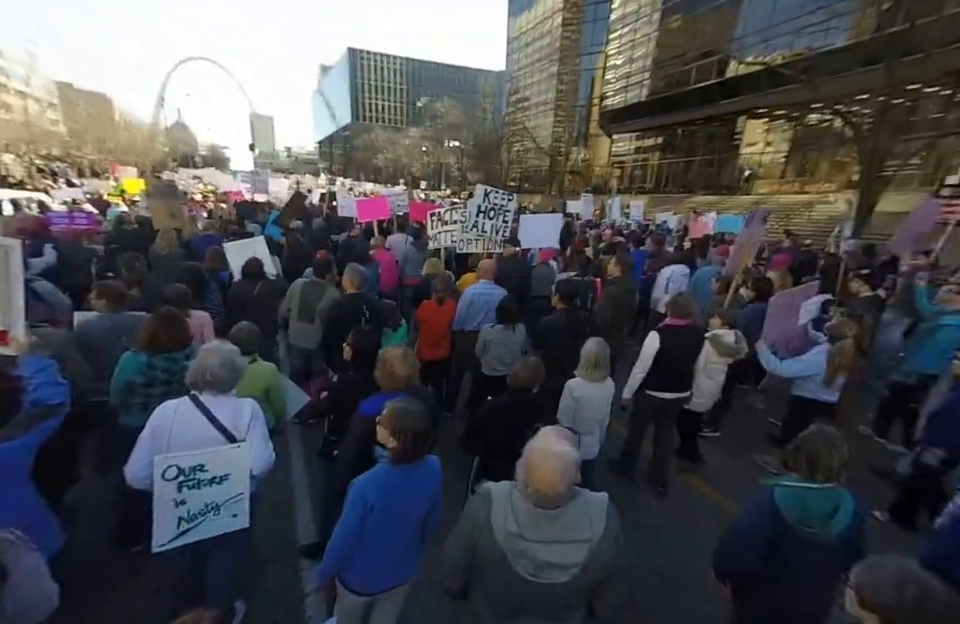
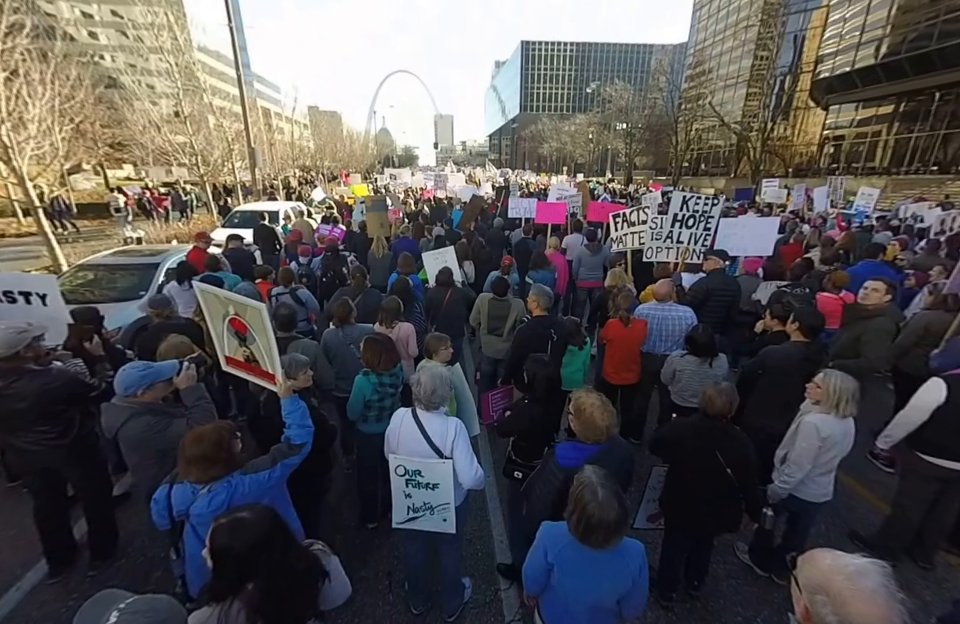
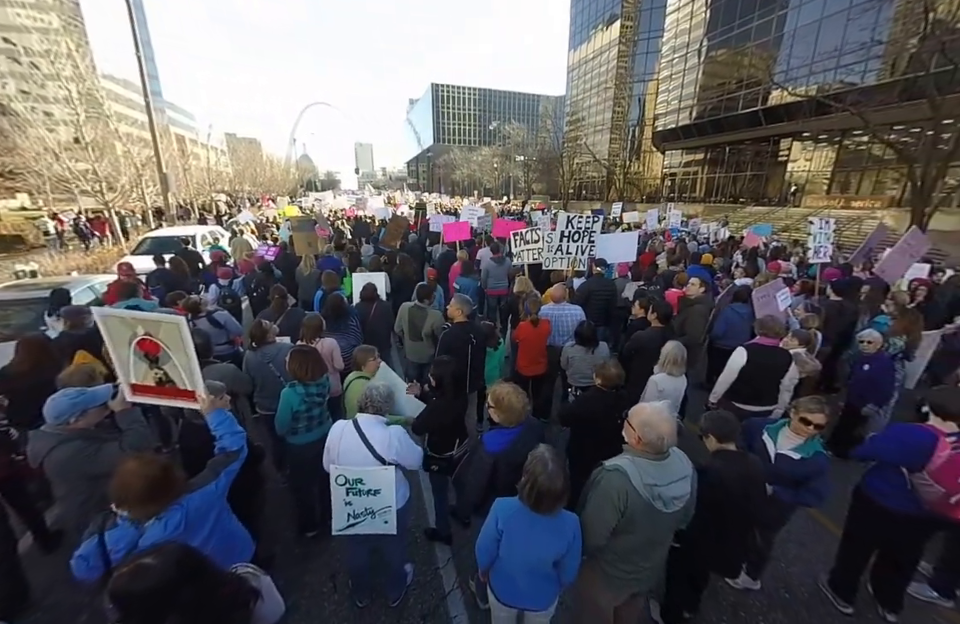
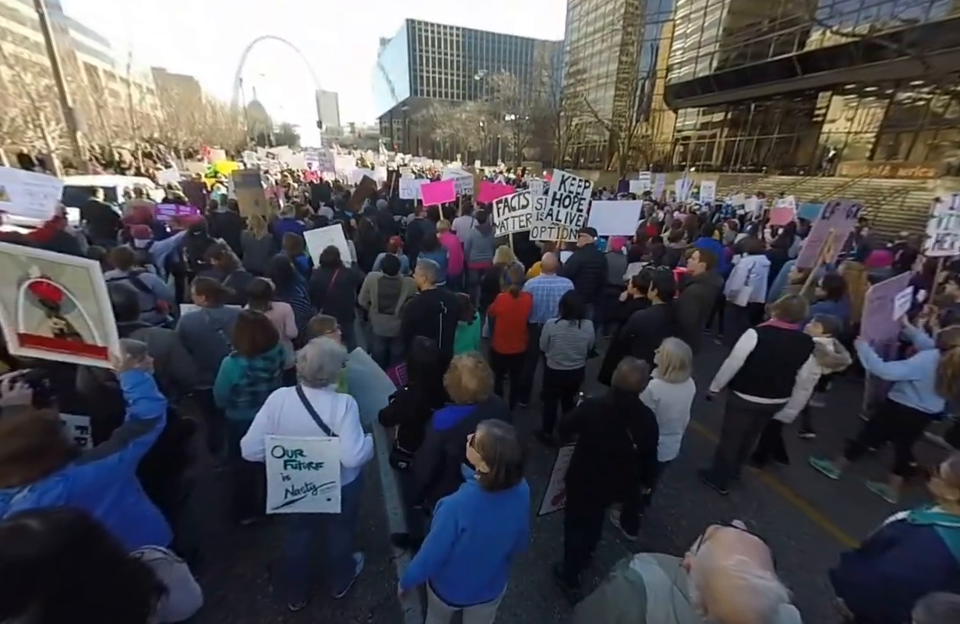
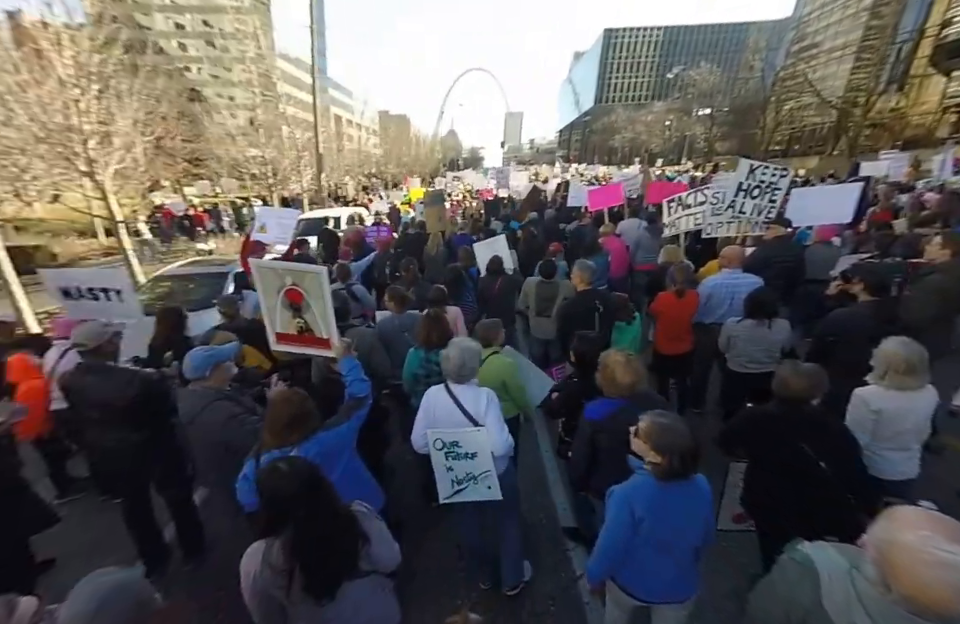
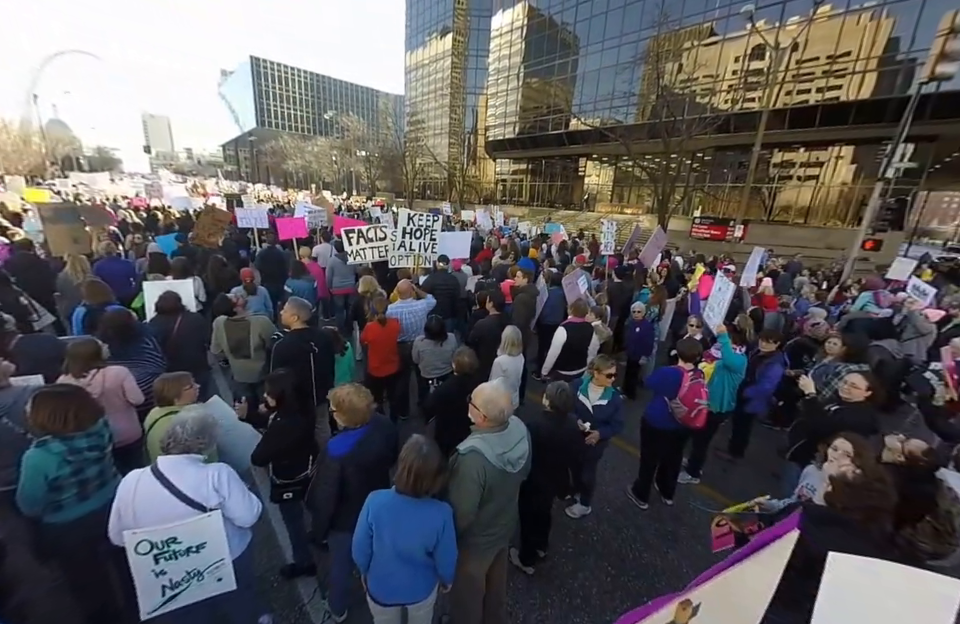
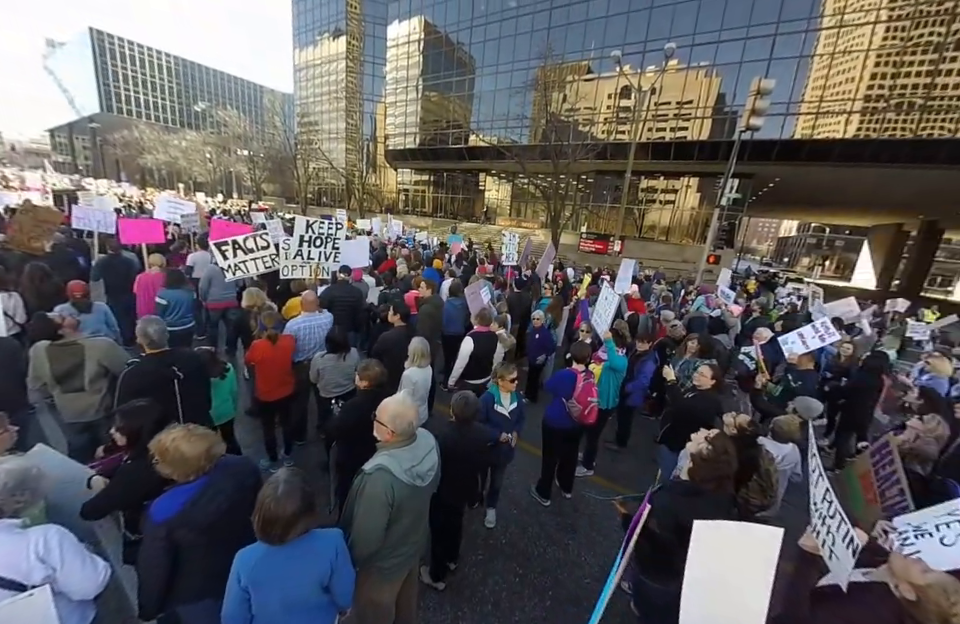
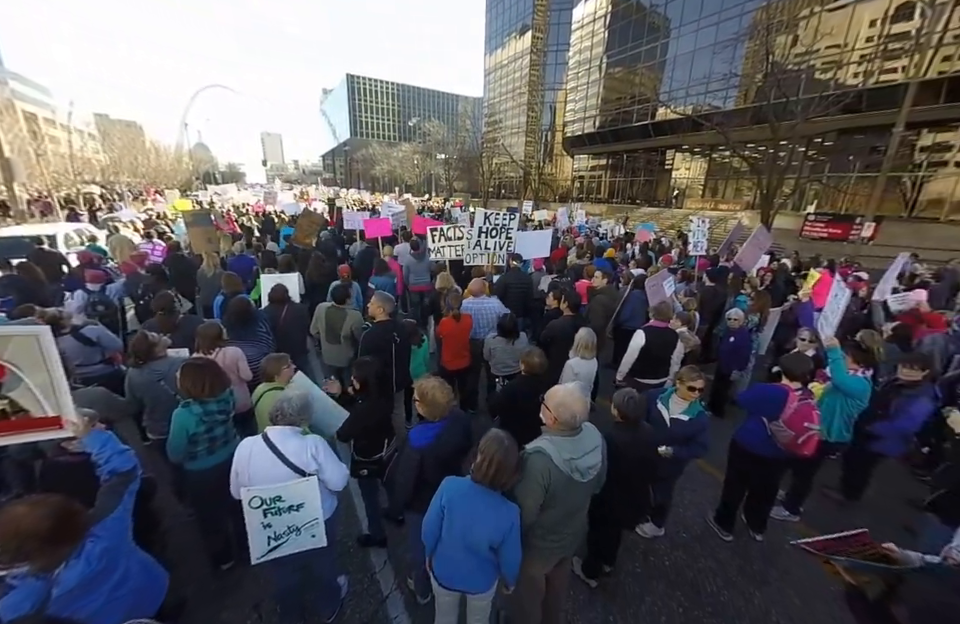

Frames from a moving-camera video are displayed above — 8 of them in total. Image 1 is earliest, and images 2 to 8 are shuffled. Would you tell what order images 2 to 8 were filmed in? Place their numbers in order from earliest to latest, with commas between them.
5, 4, 2, 3, 8, 6, 7
